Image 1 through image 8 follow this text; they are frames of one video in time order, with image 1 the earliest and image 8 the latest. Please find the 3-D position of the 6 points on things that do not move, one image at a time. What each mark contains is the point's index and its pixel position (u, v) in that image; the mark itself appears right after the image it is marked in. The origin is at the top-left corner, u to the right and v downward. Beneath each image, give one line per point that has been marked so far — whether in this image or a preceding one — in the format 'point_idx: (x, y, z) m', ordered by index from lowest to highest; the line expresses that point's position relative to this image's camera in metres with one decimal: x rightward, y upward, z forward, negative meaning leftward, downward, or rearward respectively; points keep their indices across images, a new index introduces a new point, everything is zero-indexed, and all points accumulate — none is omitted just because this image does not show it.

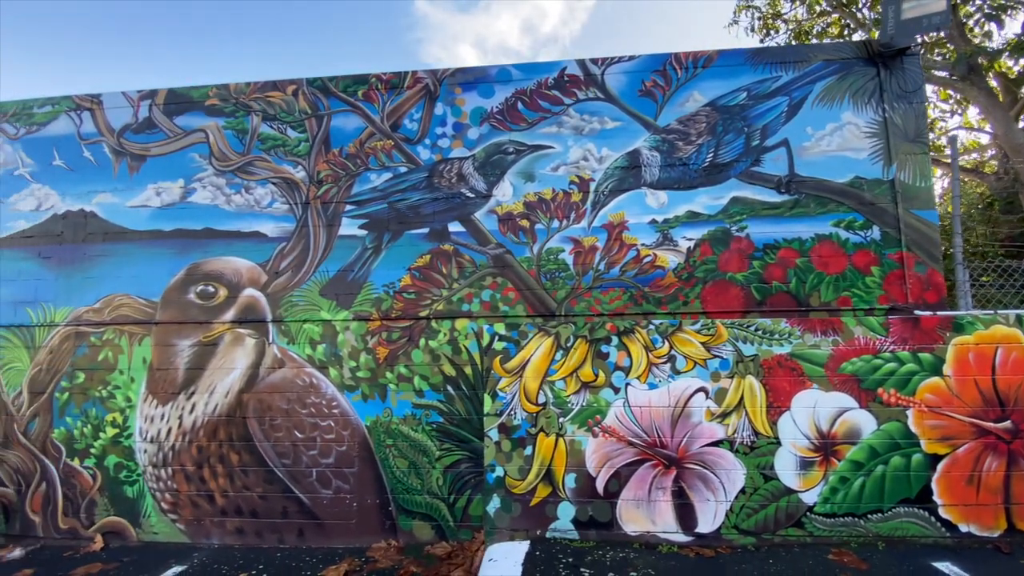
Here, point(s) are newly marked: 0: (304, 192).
0: (-2.3, +1.1, +5.2) m
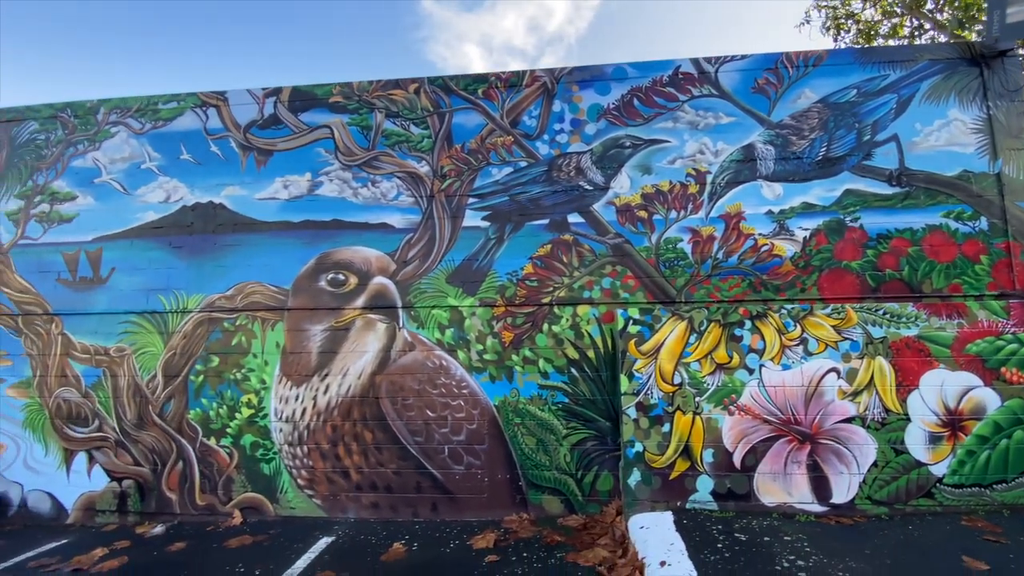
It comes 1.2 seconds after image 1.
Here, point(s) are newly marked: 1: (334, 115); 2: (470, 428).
0: (-1.0, +1.2, +5.5) m
1: (-2.1, +2.1, +5.7) m
2: (-0.5, -1.5, +5.1) m
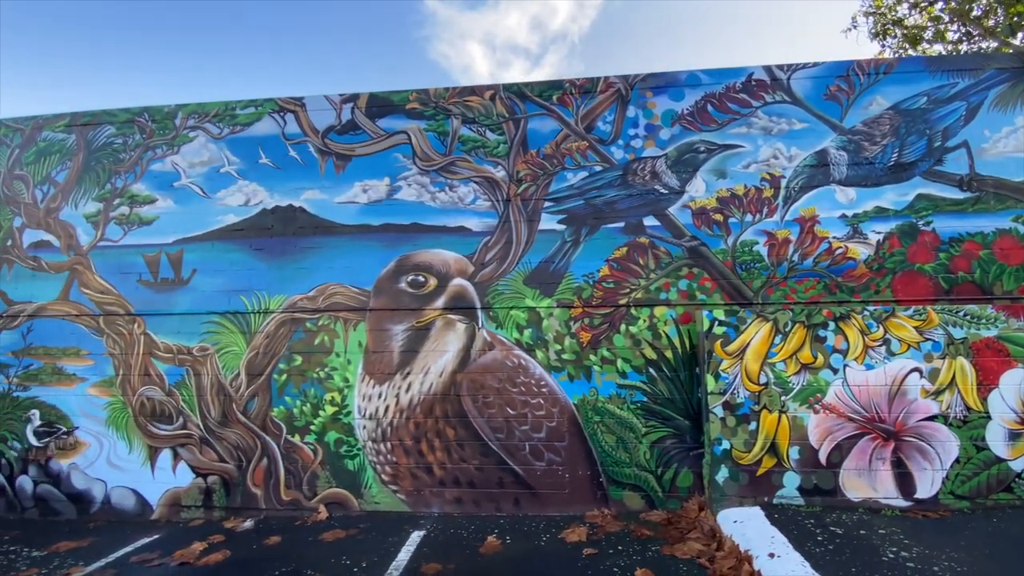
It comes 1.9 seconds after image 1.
0: (-0.1, +1.2, +5.6) m
1: (-1.2, +2.1, +5.9) m
2: (+0.4, -1.5, +5.3) m
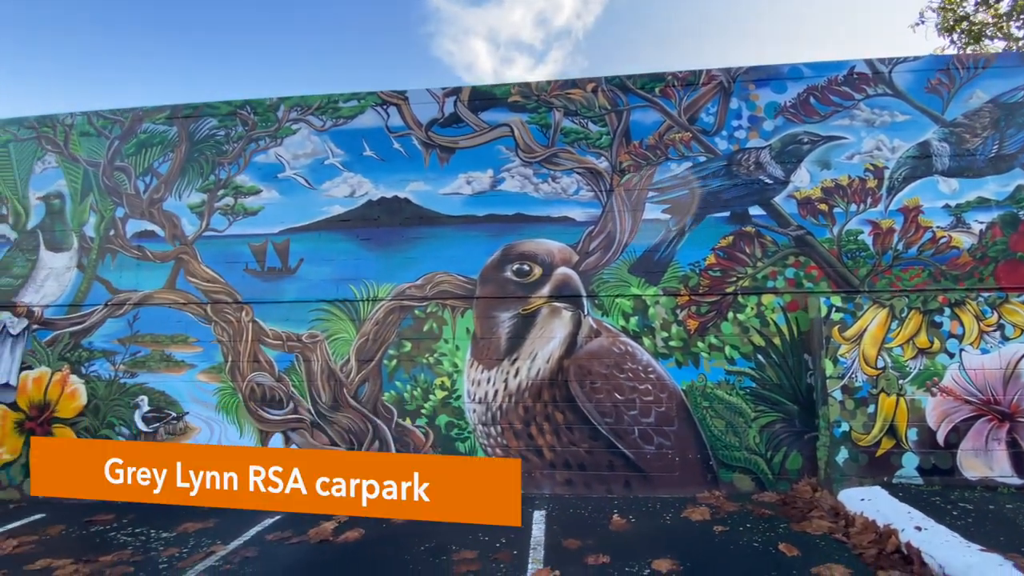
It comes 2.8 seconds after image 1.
0: (+1.2, +1.3, +5.8) m
1: (0.0, +2.2, +6.0) m
2: (+1.7, -1.4, +5.4) m
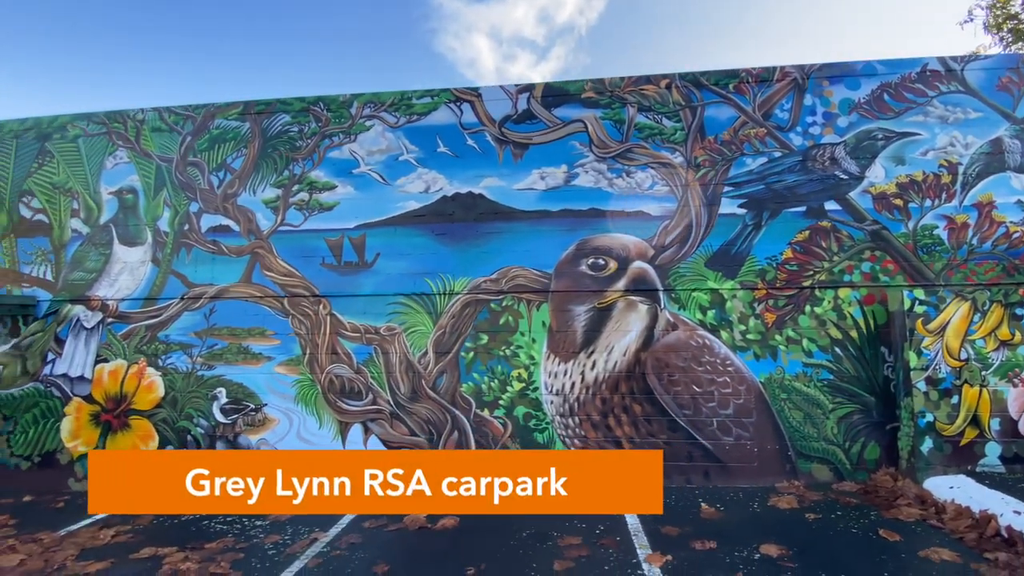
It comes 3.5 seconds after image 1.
0: (+2.1, +1.4, +5.9) m
1: (+1.0, +2.3, +6.1) m
2: (+2.6, -1.3, +5.5) m
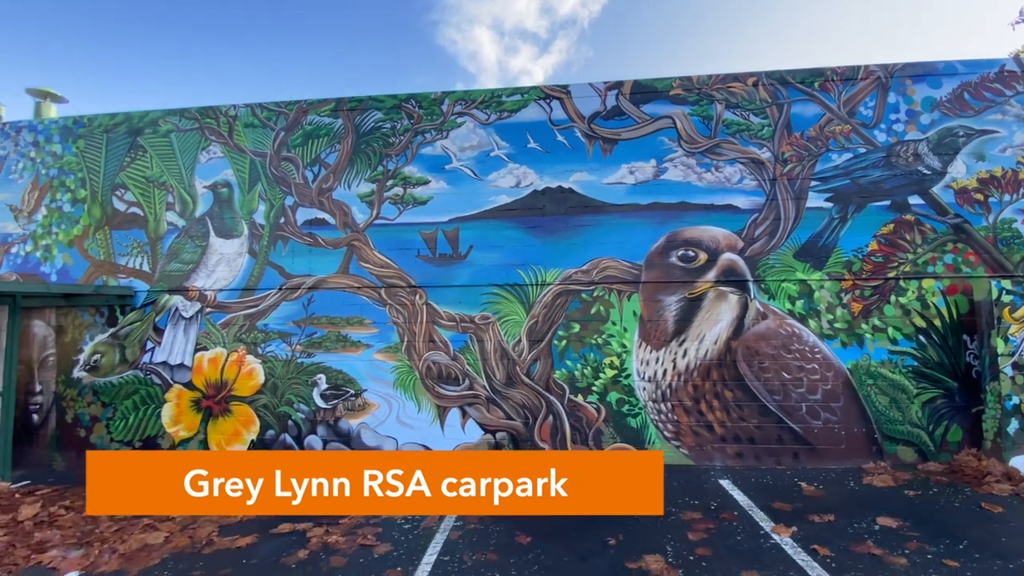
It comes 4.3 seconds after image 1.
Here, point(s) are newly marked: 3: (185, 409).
0: (+3.3, +1.5, +6.1) m
1: (+2.2, +2.4, +6.3) m
2: (+3.8, -1.2, +5.8) m
3: (-4.6, -1.7, +6.7) m
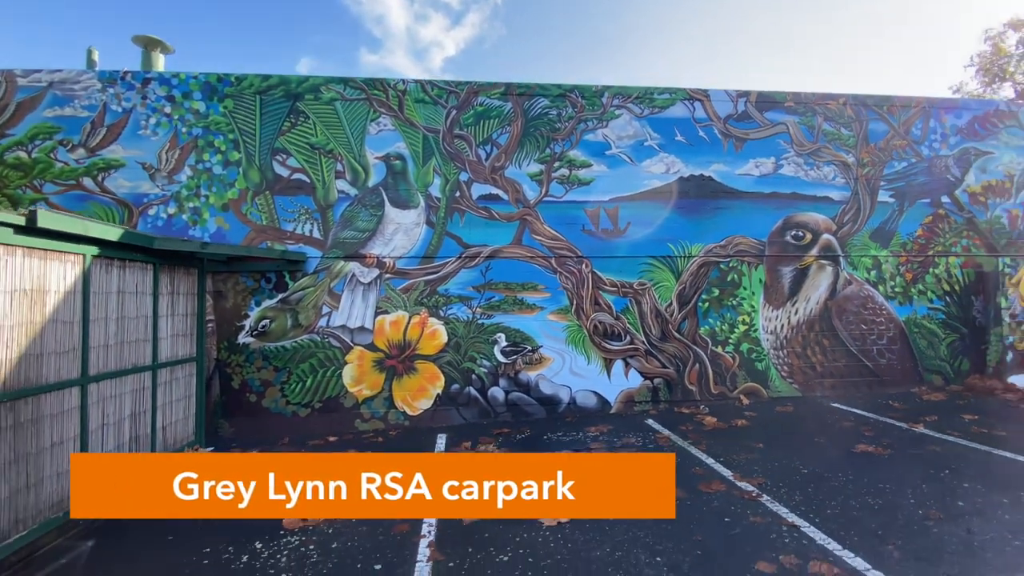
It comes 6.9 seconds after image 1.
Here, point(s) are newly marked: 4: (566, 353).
0: (+5.7, +2.0, +8.0) m
1: (+4.6, +2.8, +7.9) m
2: (+6.3, -0.8, +8.0) m
3: (-2.1, -1.2, +7.1) m
4: (+0.8, -1.0, +7.4) m
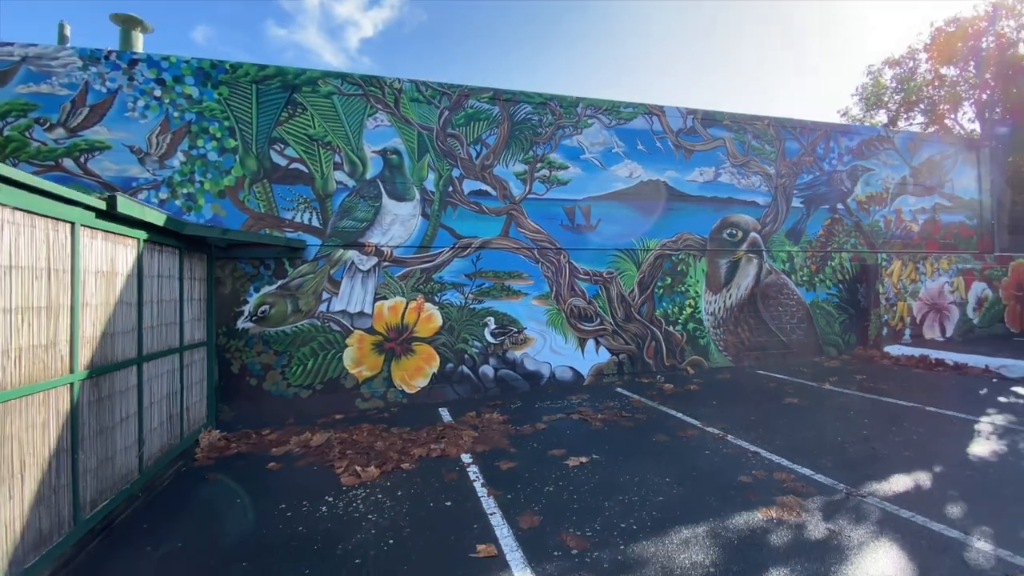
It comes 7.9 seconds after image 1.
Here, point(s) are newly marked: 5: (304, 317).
0: (+5.3, +2.2, +9.7) m
1: (+4.2, +3.1, +9.4) m
2: (+5.9, -0.6, +9.8) m
3: (-2.3, -1.0, +7.6) m
4: (+0.6, -0.8, +8.4) m
5: (-3.2, -0.4, +7.3) m
